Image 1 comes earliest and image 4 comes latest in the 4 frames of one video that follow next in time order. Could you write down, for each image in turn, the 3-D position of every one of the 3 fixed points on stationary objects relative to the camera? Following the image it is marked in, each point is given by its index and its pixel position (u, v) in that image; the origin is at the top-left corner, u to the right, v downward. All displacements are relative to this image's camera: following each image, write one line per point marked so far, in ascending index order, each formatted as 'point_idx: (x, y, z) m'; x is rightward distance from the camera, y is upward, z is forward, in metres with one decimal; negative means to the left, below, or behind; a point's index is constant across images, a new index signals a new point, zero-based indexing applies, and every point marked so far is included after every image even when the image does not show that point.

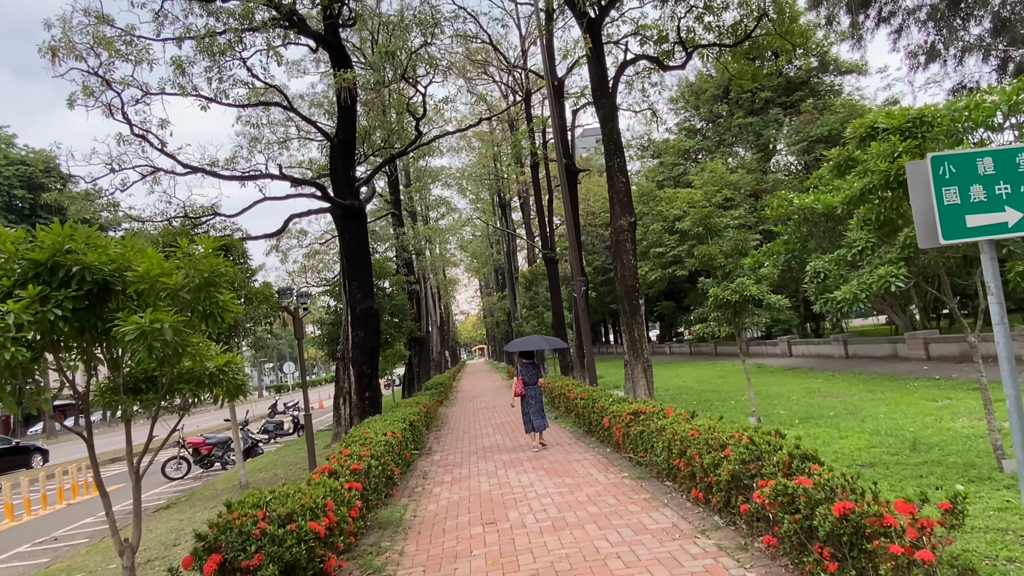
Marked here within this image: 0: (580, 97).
0: (+1.7, +4.9, +15.4) m
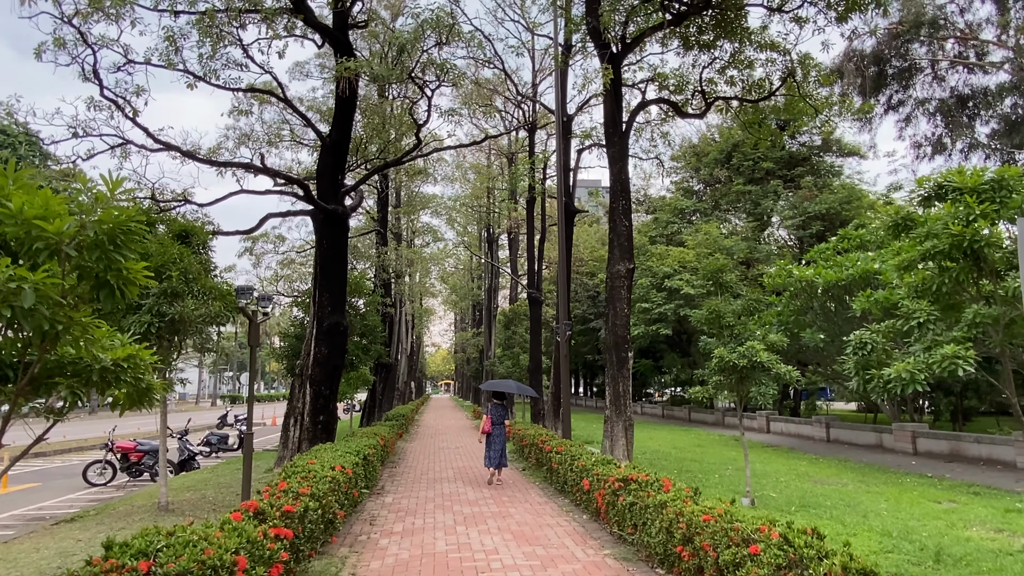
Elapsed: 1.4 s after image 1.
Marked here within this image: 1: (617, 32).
0: (+1.9, +3.7, +14.9) m
1: (+1.8, +4.5, +10.6) m
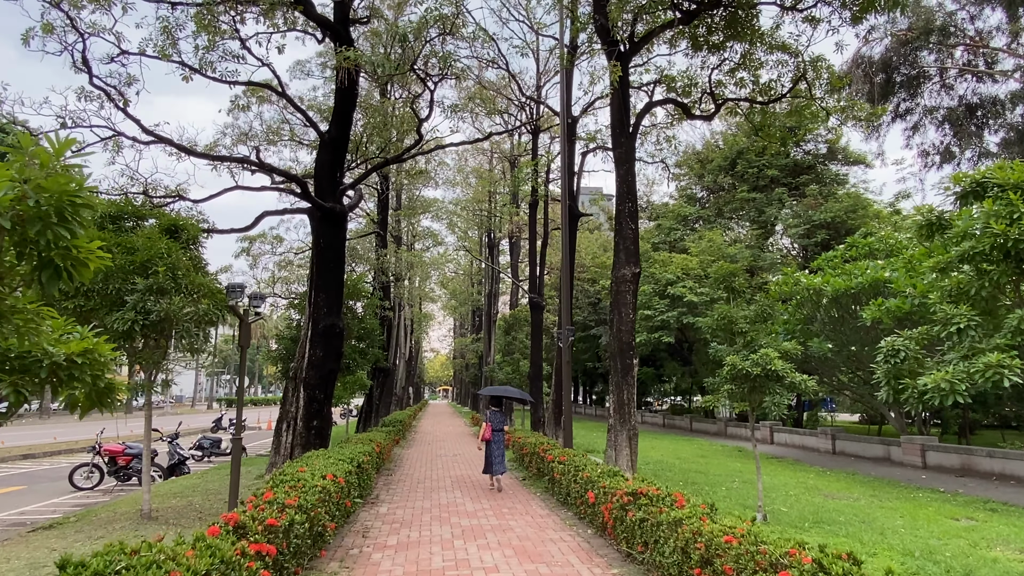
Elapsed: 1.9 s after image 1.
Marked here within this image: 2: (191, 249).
0: (+2.0, +3.6, +14.7) m
1: (+1.9, +4.4, +10.3) m
2: (-3.5, +0.4, +6.6) m
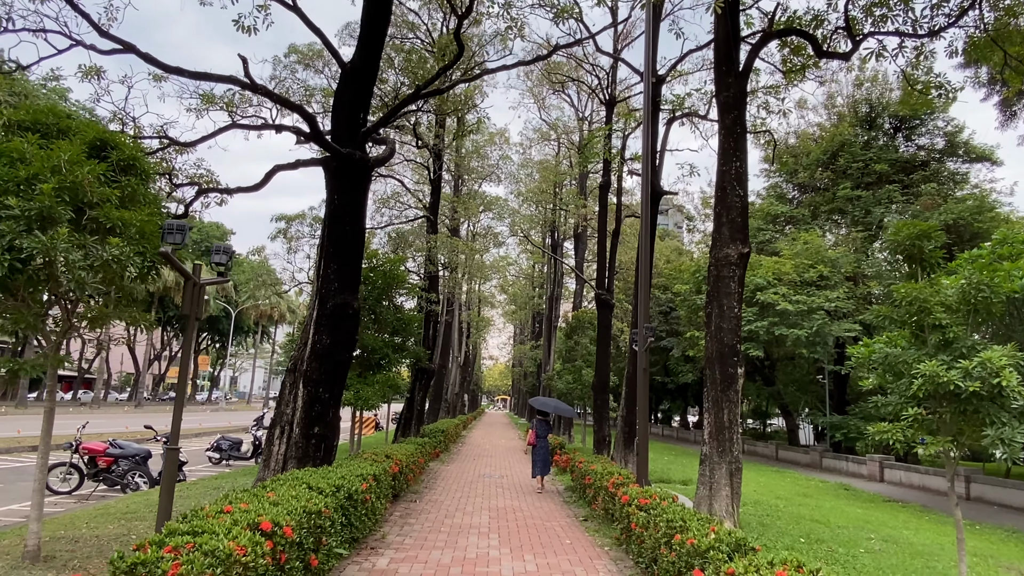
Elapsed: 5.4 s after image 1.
0: (+3.4, +3.7, +12.3) m
1: (+3.0, +4.6, +8.0) m
2: (-3.0, +0.8, +4.7) m
